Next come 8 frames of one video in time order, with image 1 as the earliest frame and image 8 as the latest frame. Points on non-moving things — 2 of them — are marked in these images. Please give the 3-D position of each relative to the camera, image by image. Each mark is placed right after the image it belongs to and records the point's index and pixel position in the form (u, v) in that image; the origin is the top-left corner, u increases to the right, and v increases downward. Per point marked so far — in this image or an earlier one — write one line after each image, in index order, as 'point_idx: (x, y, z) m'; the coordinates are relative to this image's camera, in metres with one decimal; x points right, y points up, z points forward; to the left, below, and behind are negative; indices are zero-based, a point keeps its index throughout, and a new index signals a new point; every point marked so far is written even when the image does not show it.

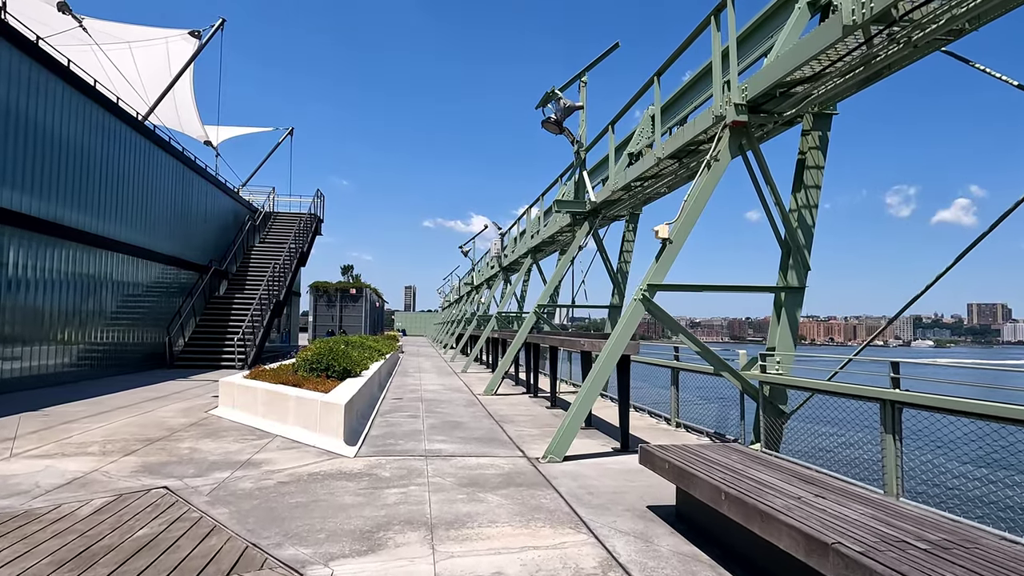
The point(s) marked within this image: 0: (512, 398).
0: (0.0, -2.0, +11.8) m
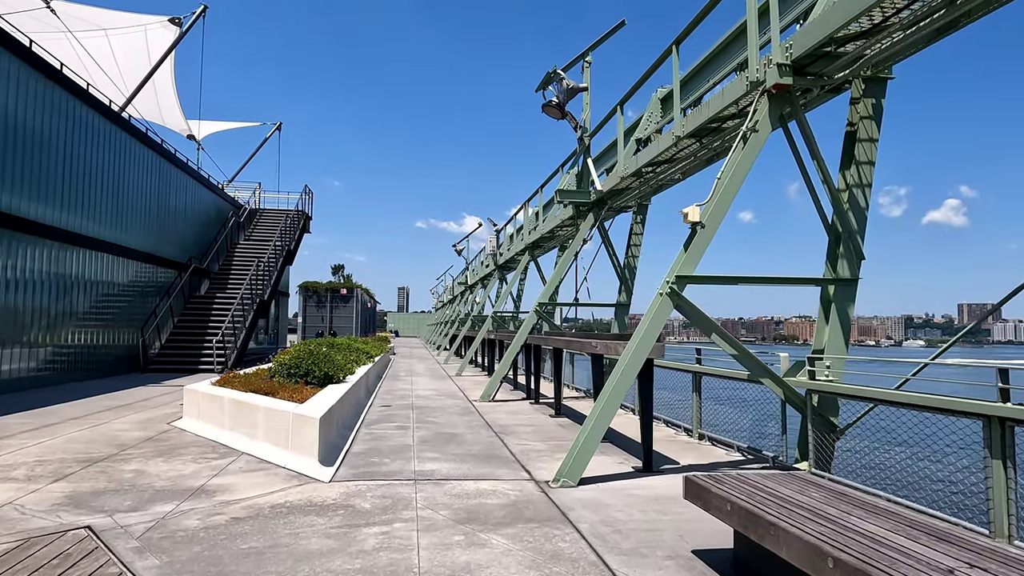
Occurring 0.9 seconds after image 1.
0: (0.0, -1.9, +10.7) m
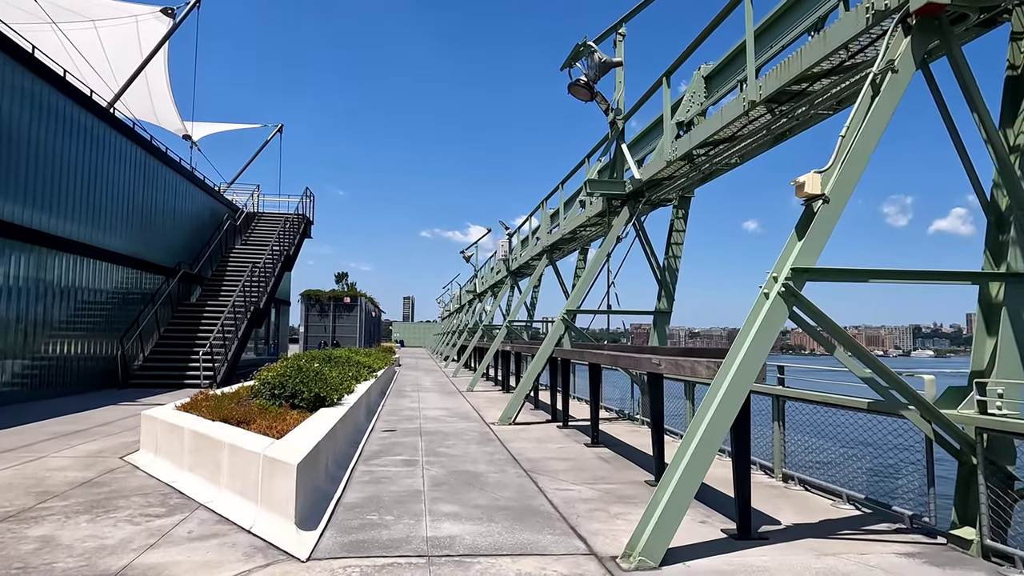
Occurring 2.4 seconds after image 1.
0: (+0.4, -2.0, +9.1) m
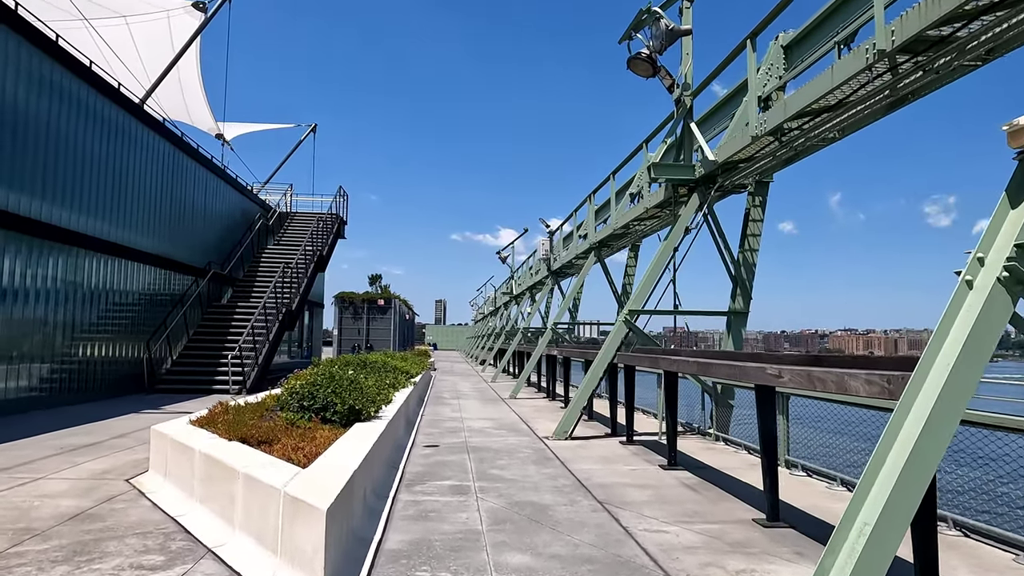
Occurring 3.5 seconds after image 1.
0: (+1.1, -1.9, +8.0) m
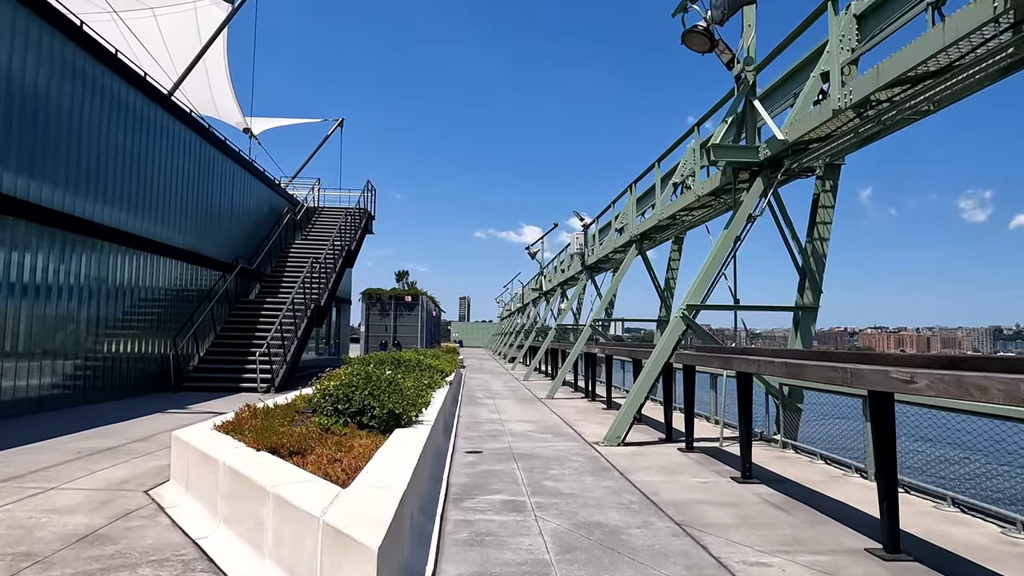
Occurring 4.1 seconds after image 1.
0: (+1.6, -1.8, +7.3) m
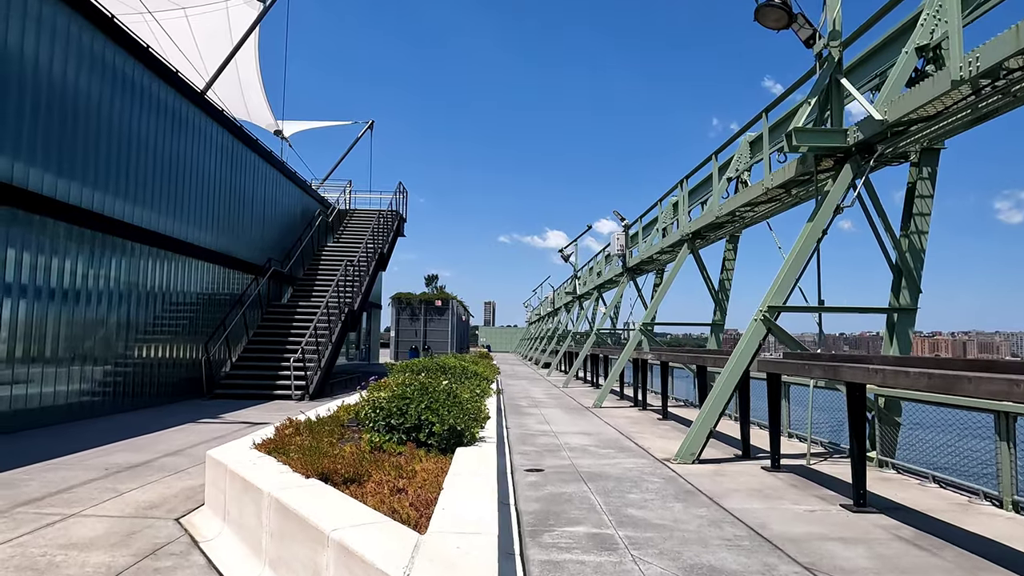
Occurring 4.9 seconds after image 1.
0: (+2.3, -1.8, +6.4) m
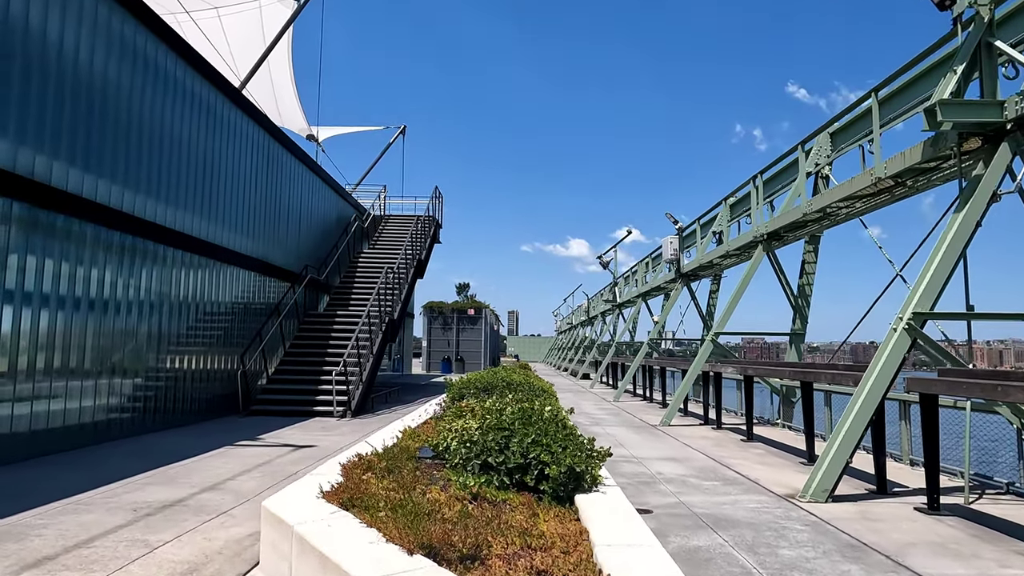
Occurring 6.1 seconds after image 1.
0: (+3.1, -1.9, +5.2) m
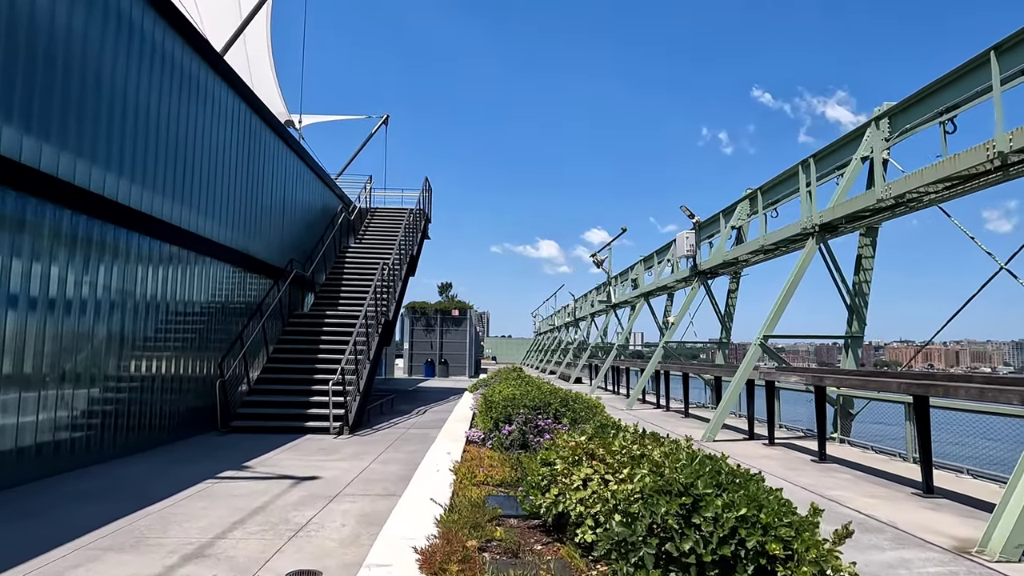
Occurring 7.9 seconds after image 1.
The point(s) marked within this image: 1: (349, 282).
0: (+3.8, -1.8, +3.8) m
1: (-4.2, +0.2, +17.2) m
